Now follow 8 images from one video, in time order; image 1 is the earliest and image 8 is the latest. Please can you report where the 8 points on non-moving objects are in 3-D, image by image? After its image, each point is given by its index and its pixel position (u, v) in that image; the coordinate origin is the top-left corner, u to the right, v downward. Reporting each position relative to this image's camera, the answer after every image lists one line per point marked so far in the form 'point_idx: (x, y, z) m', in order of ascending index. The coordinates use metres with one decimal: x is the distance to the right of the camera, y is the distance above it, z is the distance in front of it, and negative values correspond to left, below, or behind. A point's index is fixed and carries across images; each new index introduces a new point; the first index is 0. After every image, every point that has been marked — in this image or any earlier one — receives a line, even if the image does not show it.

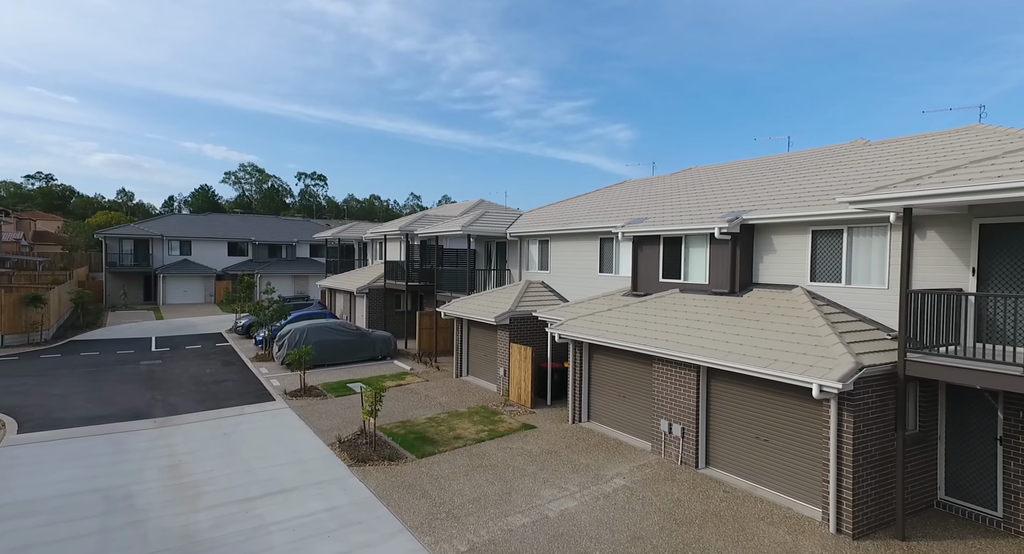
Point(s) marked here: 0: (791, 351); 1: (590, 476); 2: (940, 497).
0: (+4.4, -1.2, +9.1) m
1: (+1.5, -3.6, +10.3) m
2: (+6.7, -3.4, +8.7) m
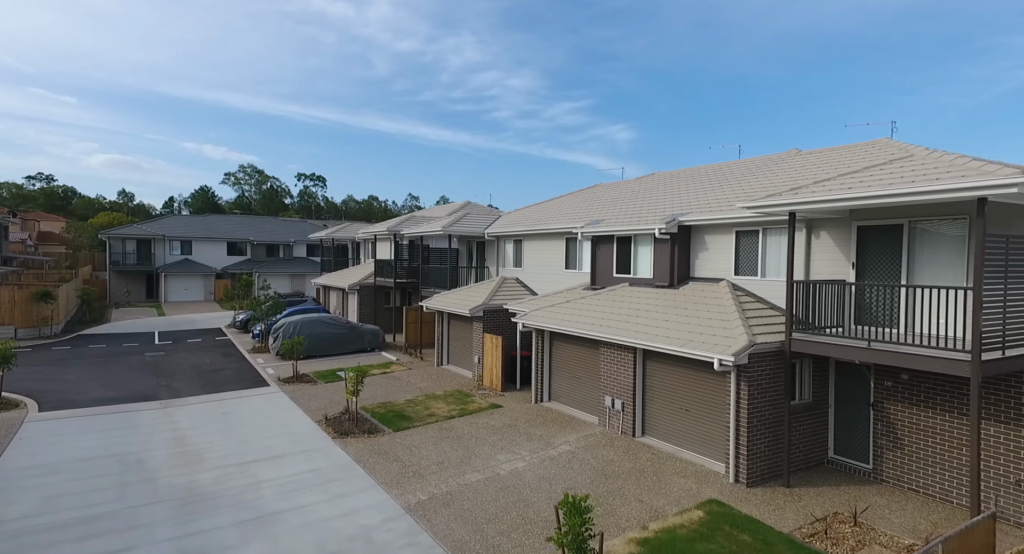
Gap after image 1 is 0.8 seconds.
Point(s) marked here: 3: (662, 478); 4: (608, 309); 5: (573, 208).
0: (+3.6, -1.0, +10.6) m
1: (+0.6, -3.5, +11.9) m
2: (+5.9, -3.3, +10.3) m
3: (+2.7, -3.6, +10.0) m
4: (+2.3, -0.8, +13.4) m
5: (+2.0, +2.3, +18.3) m
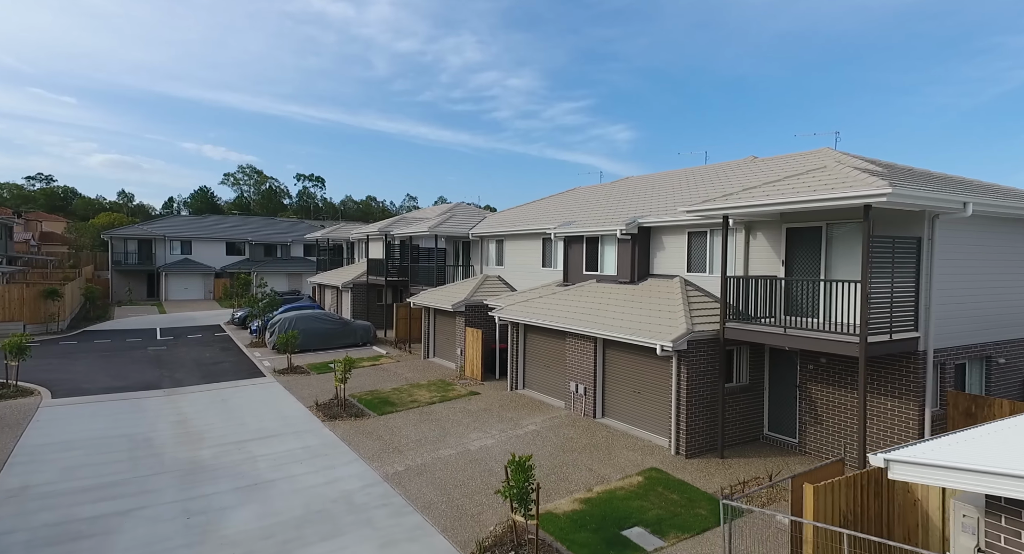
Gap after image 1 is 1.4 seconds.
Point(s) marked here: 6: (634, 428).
0: (+3.0, -0.9, +11.9) m
1: (0.0, -3.4, +13.1) m
2: (+5.2, -3.2, +11.5) m
3: (+2.0, -3.5, +11.2) m
4: (+1.7, -0.7, +14.7) m
5: (+1.3, +2.3, +19.5) m
6: (+2.7, -3.3, +12.2) m
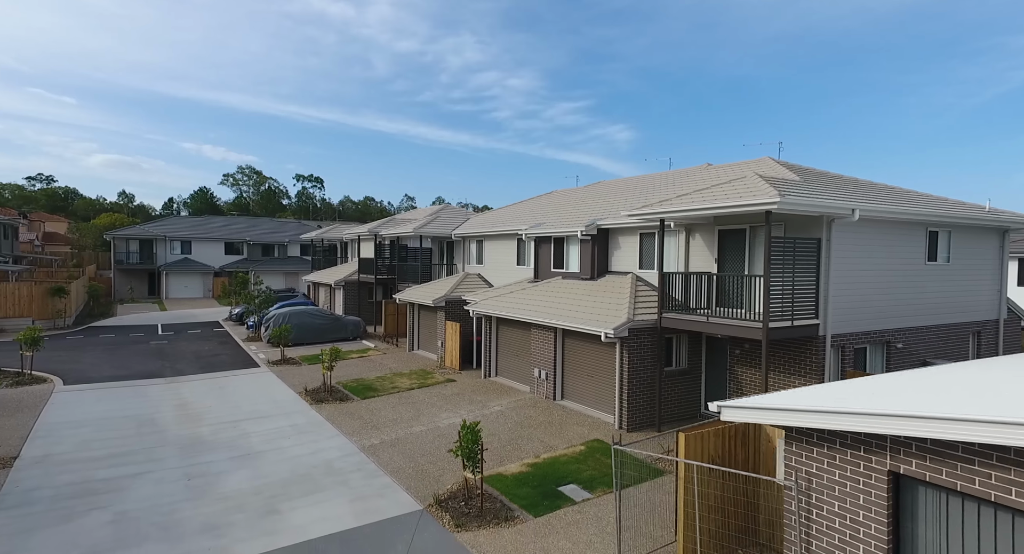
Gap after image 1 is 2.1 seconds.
0: (+2.1, -0.9, +13.3) m
1: (-0.9, -3.3, +14.6) m
2: (+4.4, -3.1, +13.0) m
3: (+1.2, -3.4, +12.7) m
4: (+0.8, -0.6, +16.1) m
5: (+0.5, +2.4, +21.0) m
6: (+1.8, -3.2, +13.7) m
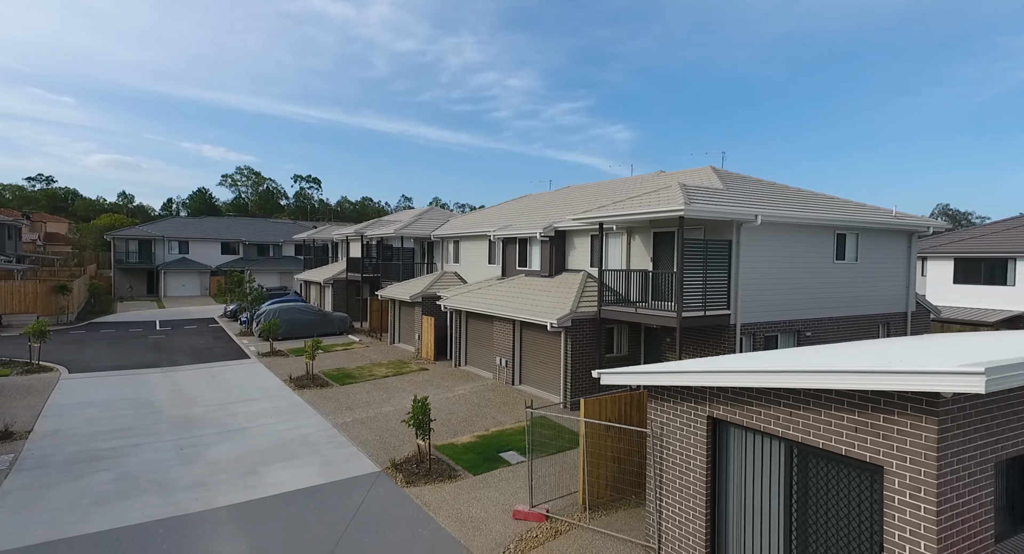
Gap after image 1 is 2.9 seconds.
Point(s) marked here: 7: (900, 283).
0: (+1.1, -0.8, +14.9) m
1: (-1.9, -3.2, +16.2) m
2: (+3.3, -3.0, +14.6) m
3: (+0.1, -3.3, +14.3) m
4: (-0.3, -0.5, +17.7) m
5: (-0.6, +2.5, +22.6) m
6: (+0.8, -3.1, +15.3) m
7: (+10.6, -0.2, +15.4) m
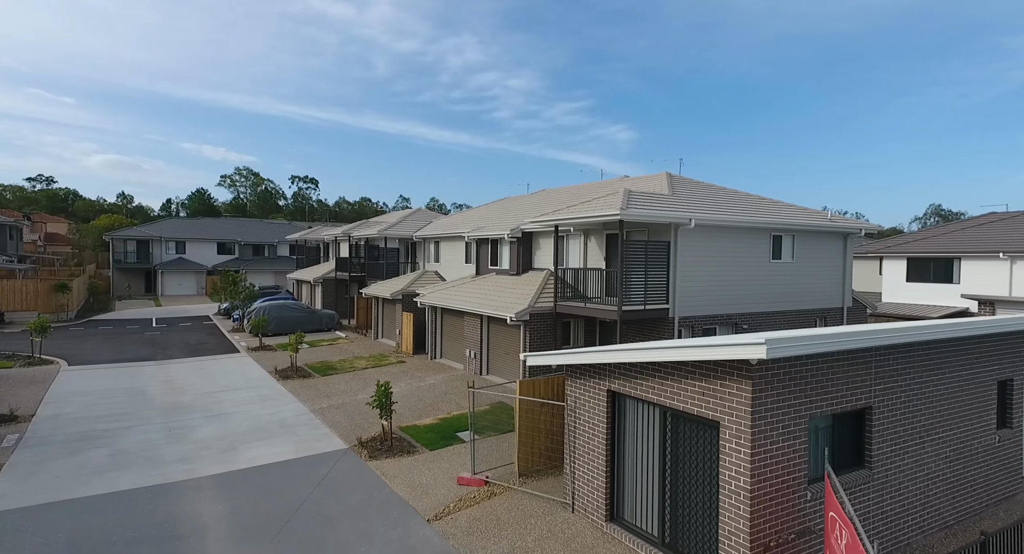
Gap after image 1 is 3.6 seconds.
0: (0.0, -0.7, +16.2) m
1: (-3.0, -3.2, +17.4) m
2: (+2.3, -3.0, +15.9) m
3: (-0.9, -3.3, +15.6) m
4: (-1.3, -0.4, +19.0) m
5: (-1.6, +2.6, +23.9) m
6: (-0.2, -3.1, +16.6) m
7: (+9.6, -0.1, +16.6) m
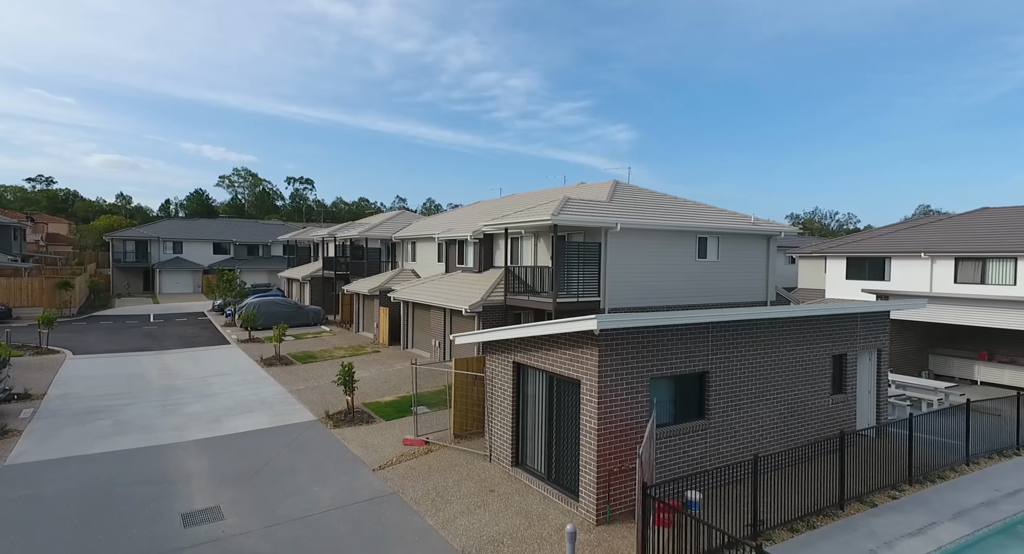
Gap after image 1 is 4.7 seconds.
0: (-1.3, -0.6, +18.2) m
1: (-4.3, -3.1, +19.4) m
2: (+0.9, -2.9, +17.9) m
3: (-2.3, -3.2, +17.5) m
4: (-2.6, -0.3, +21.0) m
5: (-3.0, +2.7, +25.9) m
6: (-1.6, -3.0, +18.6) m
7: (+8.2, 0.0, +18.6) m
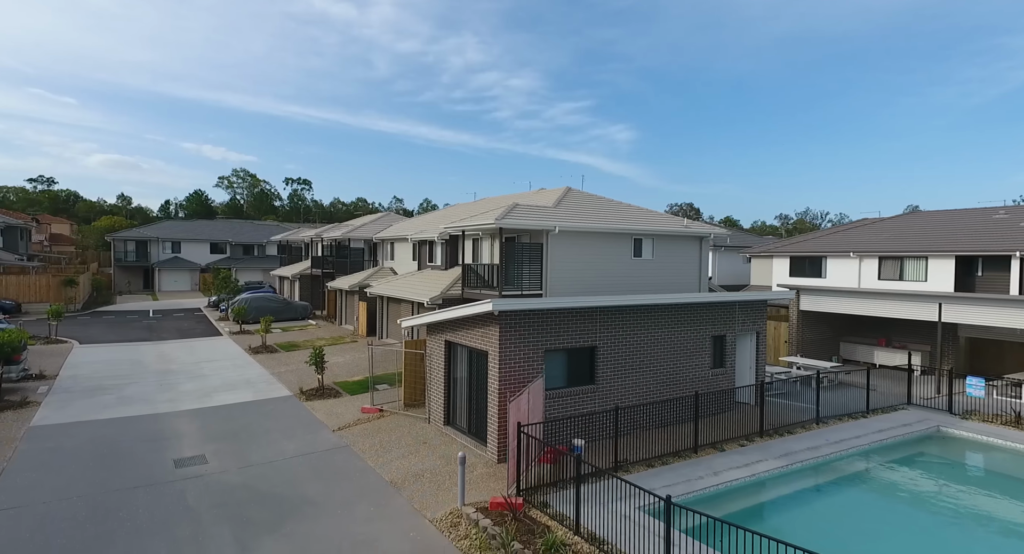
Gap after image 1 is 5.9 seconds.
0: (-2.8, -0.5, +20.5) m
1: (-5.8, -2.9, +21.7) m
2: (-0.6, -2.7, +20.1) m
3: (-3.8, -3.0, +19.8) m
4: (-4.1, -0.2, +23.3) m
5: (-4.5, +2.8, +28.1) m
6: (-3.1, -2.8, +20.8) m
7: (+6.8, +0.1, +20.9) m
